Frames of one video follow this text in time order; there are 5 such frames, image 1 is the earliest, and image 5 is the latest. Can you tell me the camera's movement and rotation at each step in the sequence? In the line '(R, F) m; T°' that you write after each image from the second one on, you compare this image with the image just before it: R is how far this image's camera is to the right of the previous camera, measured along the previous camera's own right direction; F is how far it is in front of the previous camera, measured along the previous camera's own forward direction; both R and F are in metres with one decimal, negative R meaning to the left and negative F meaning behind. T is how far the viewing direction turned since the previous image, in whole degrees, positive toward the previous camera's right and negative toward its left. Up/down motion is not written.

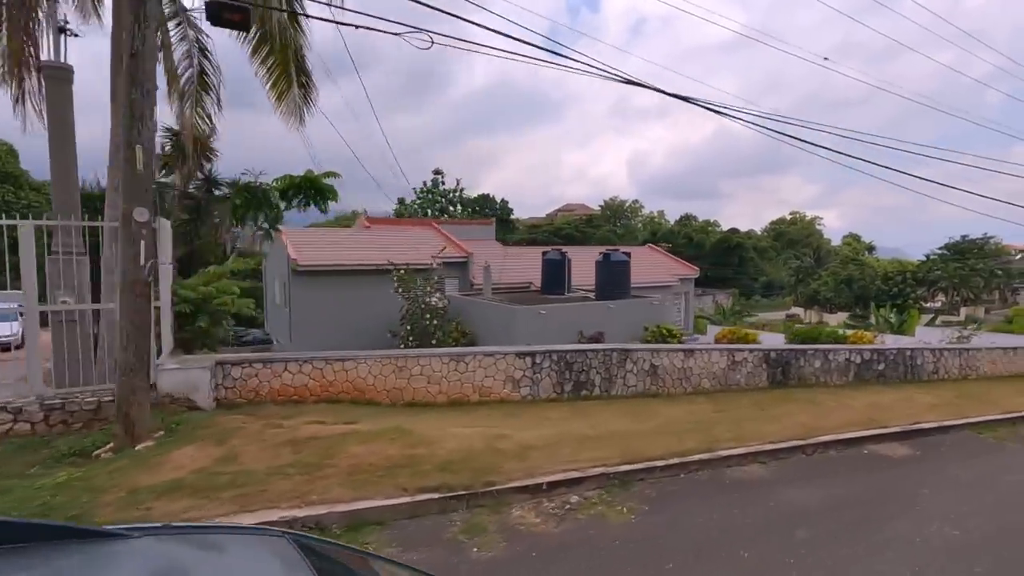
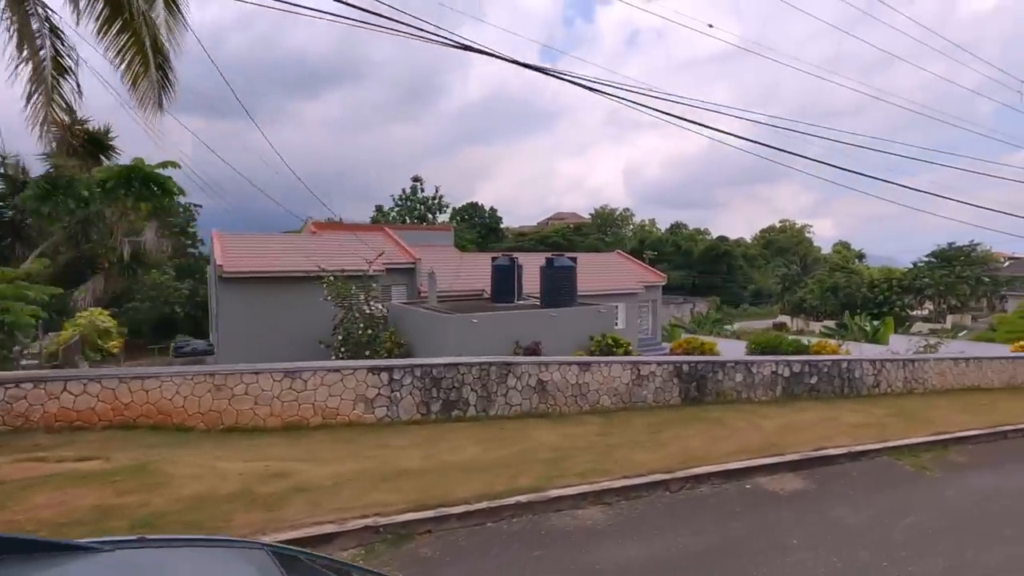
(+2.2, +1.2) m; 0°
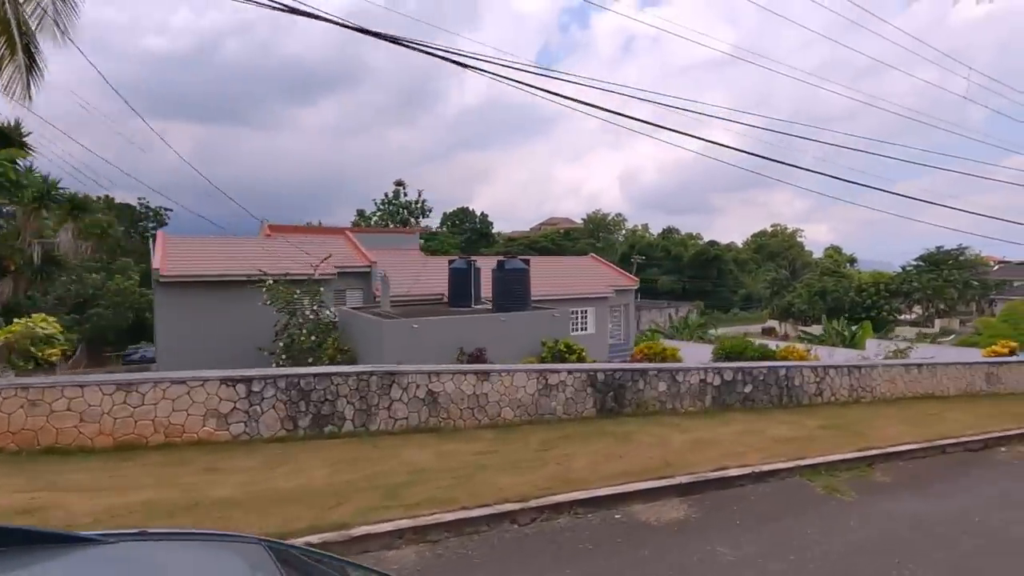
(+1.7, +0.9) m; 0°
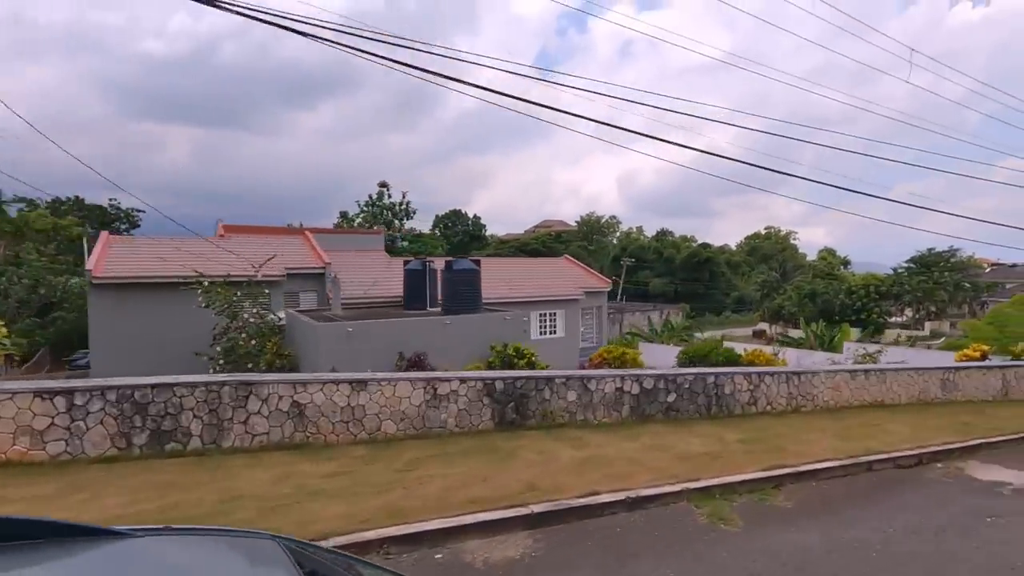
(+1.7, +0.8) m; 0°
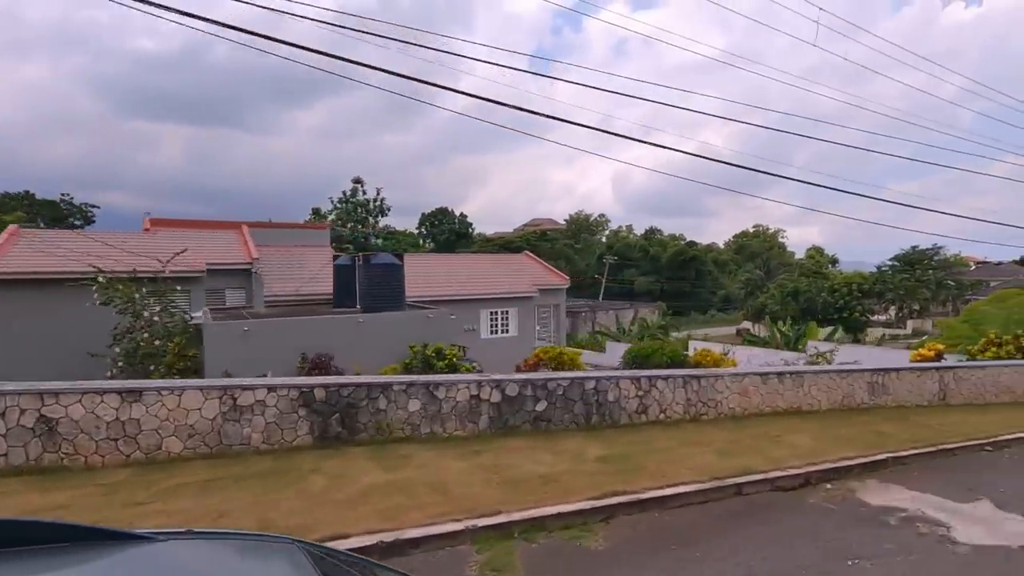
(+2.3, +1.2) m; +1°
